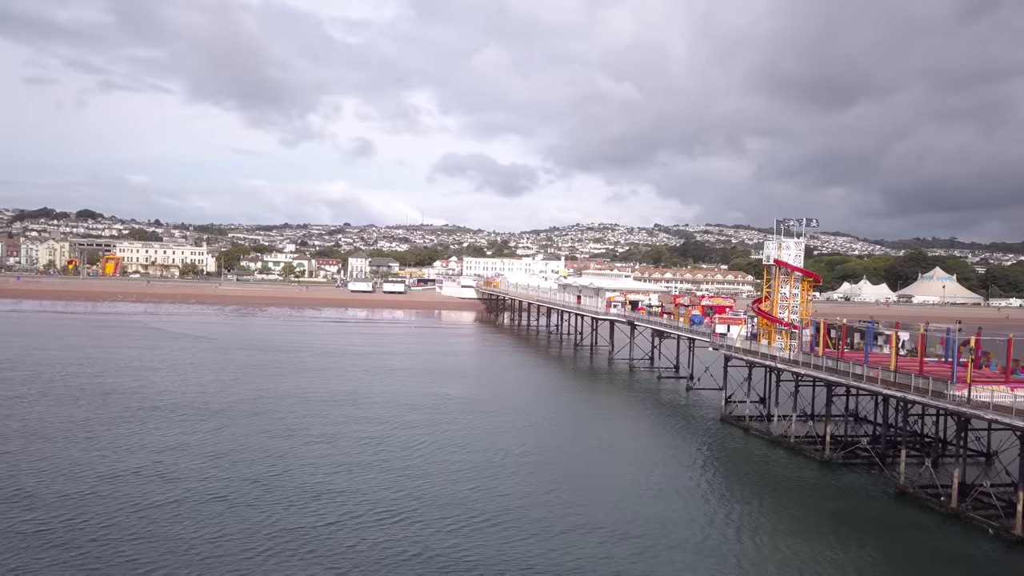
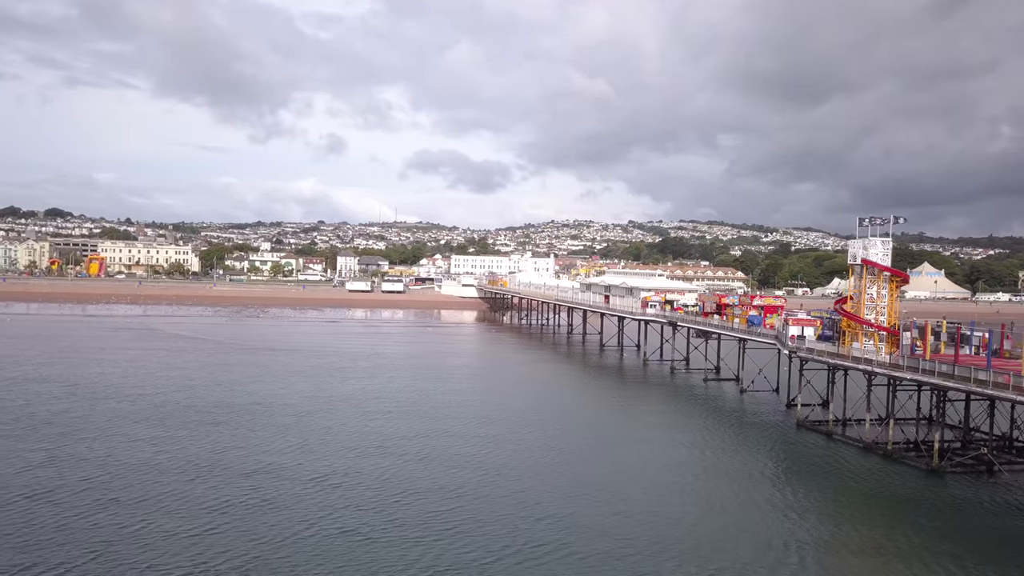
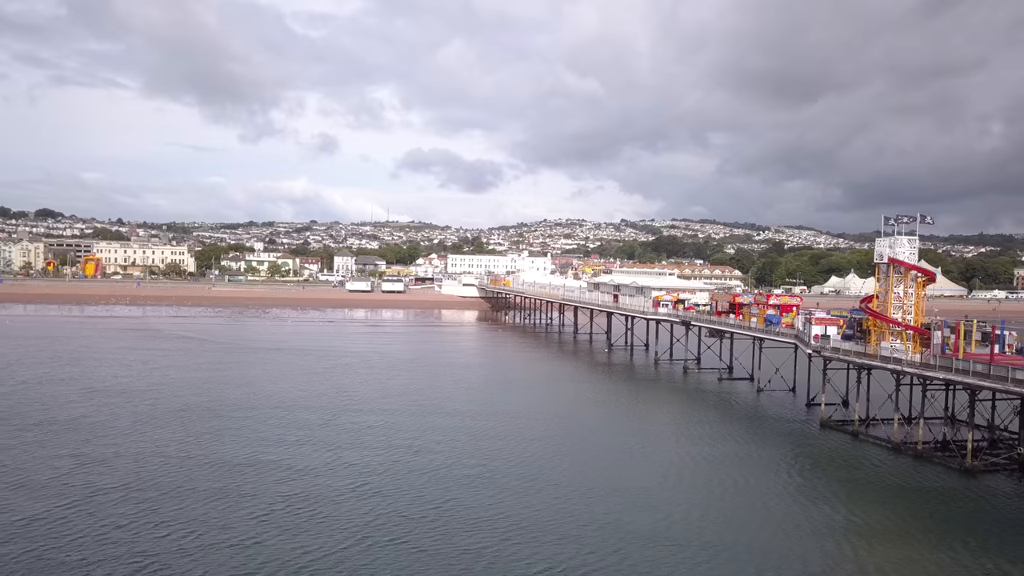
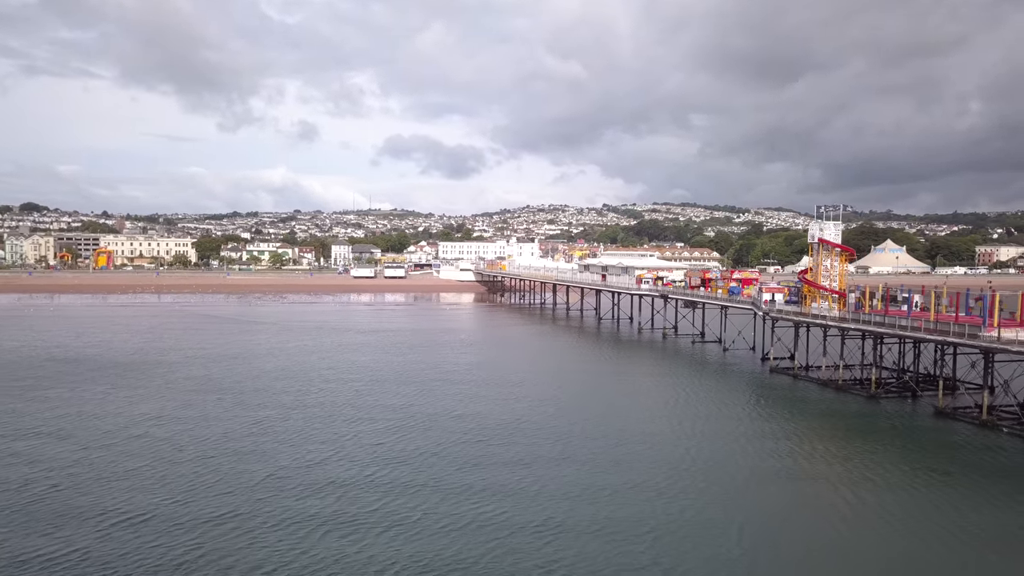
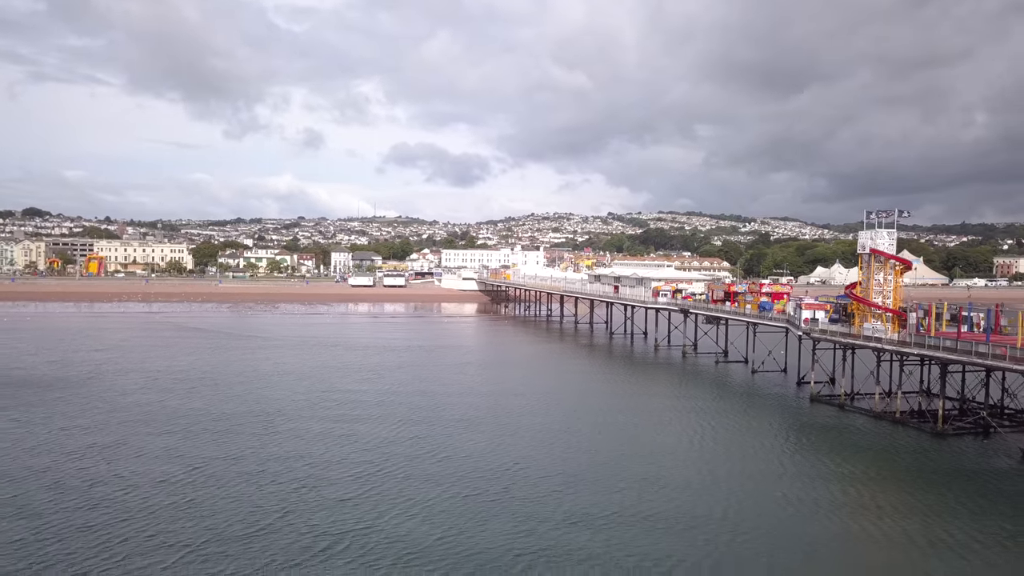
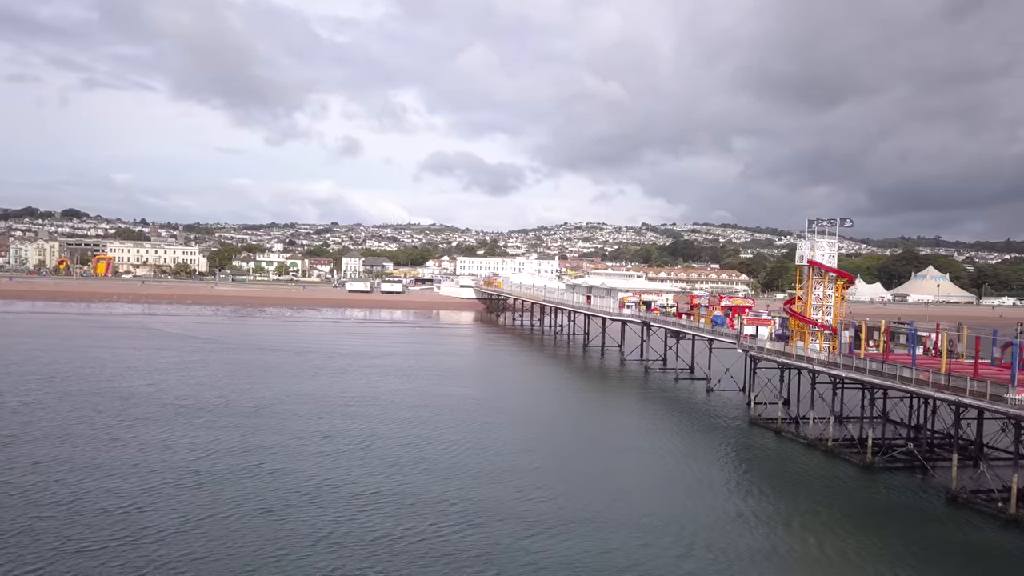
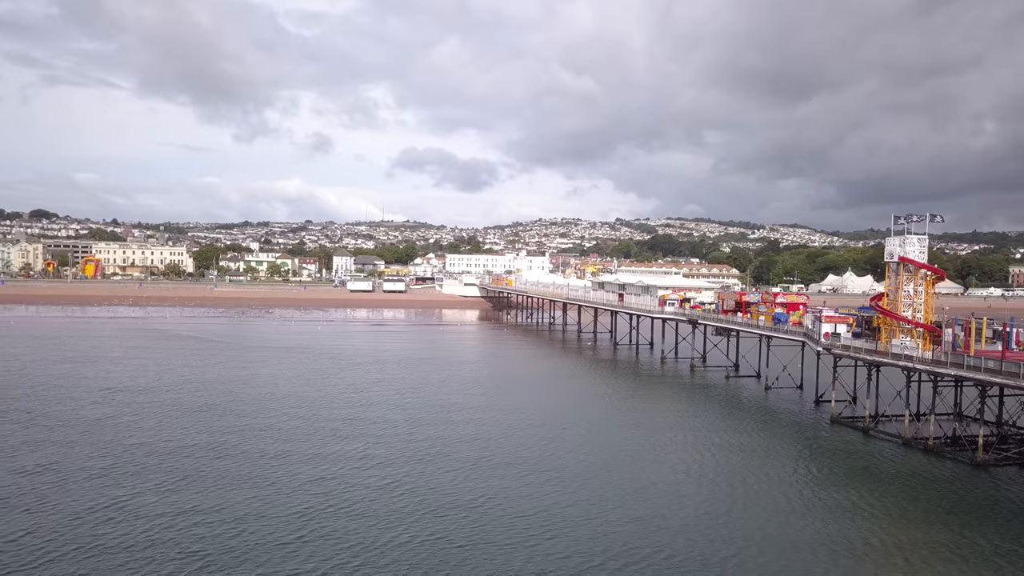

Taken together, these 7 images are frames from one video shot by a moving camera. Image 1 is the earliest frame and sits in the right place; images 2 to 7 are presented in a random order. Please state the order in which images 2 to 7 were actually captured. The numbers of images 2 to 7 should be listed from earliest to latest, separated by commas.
6, 2, 3, 7, 5, 4
